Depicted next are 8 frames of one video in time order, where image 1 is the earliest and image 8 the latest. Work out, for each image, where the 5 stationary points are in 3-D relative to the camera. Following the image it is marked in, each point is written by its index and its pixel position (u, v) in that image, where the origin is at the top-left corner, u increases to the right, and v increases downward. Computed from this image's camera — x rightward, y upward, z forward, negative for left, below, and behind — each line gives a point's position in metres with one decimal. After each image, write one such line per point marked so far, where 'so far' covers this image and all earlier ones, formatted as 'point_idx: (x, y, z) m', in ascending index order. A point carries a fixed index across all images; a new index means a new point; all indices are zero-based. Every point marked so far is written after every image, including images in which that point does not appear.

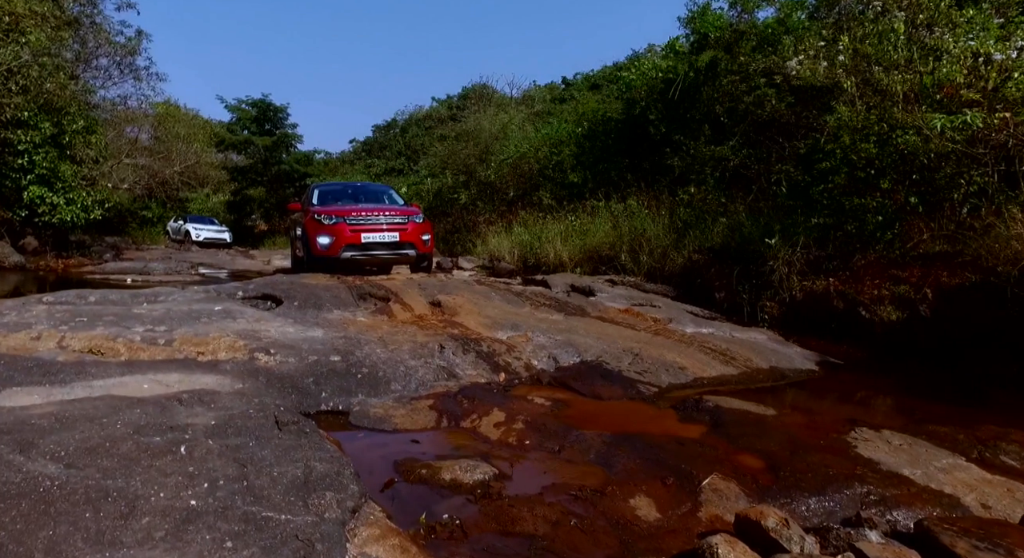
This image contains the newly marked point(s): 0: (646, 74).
0: (+3.2, +4.6, +15.4) m
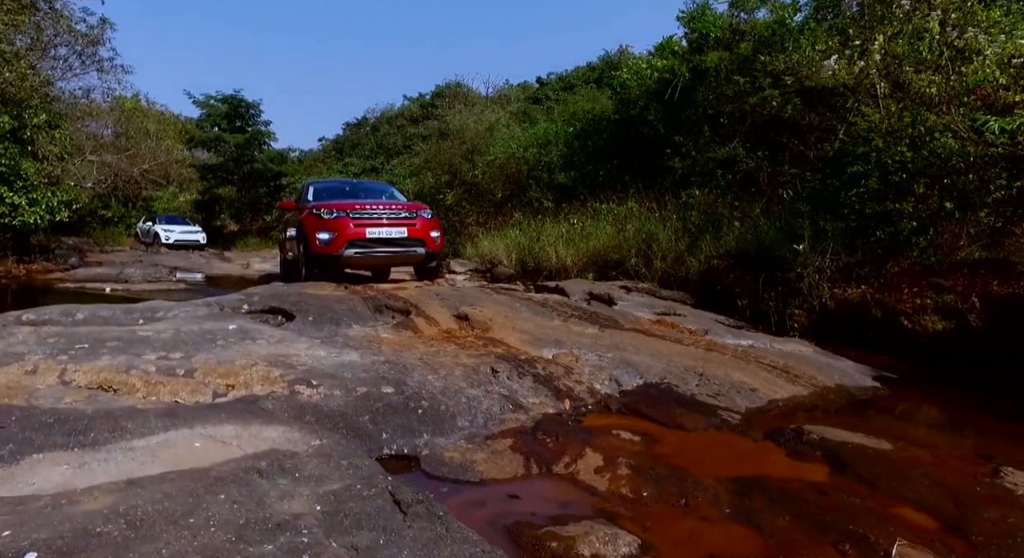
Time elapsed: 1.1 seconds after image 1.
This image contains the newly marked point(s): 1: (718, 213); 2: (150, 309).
0: (+3.0, +4.6, +15.1) m
1: (+3.3, +1.0, +10.5) m
2: (-2.8, -0.2, +5.1) m
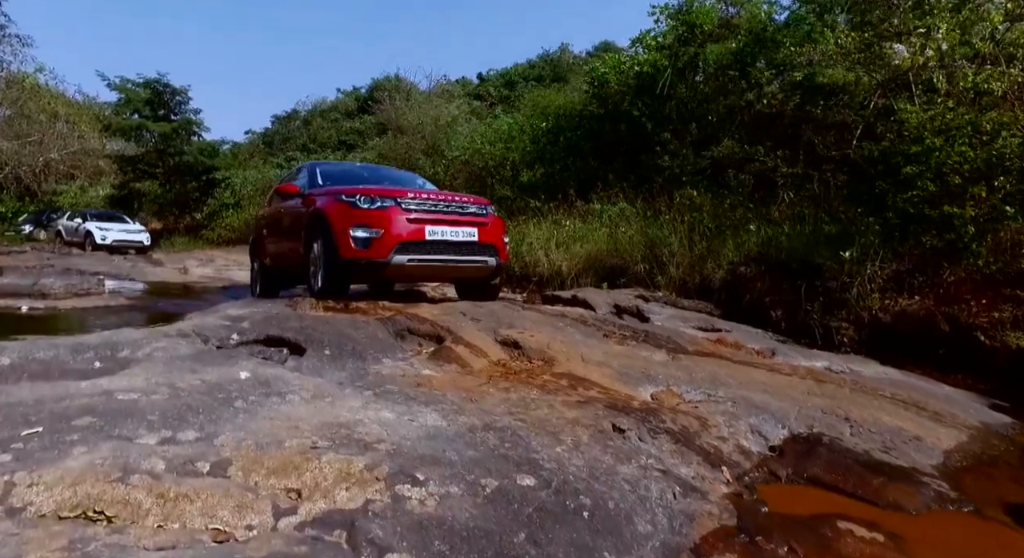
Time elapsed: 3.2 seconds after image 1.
0: (+2.3, +4.5, +14.2) m
1: (+3.2, +0.9, +9.7) m
2: (-2.3, -0.4, +3.7) m
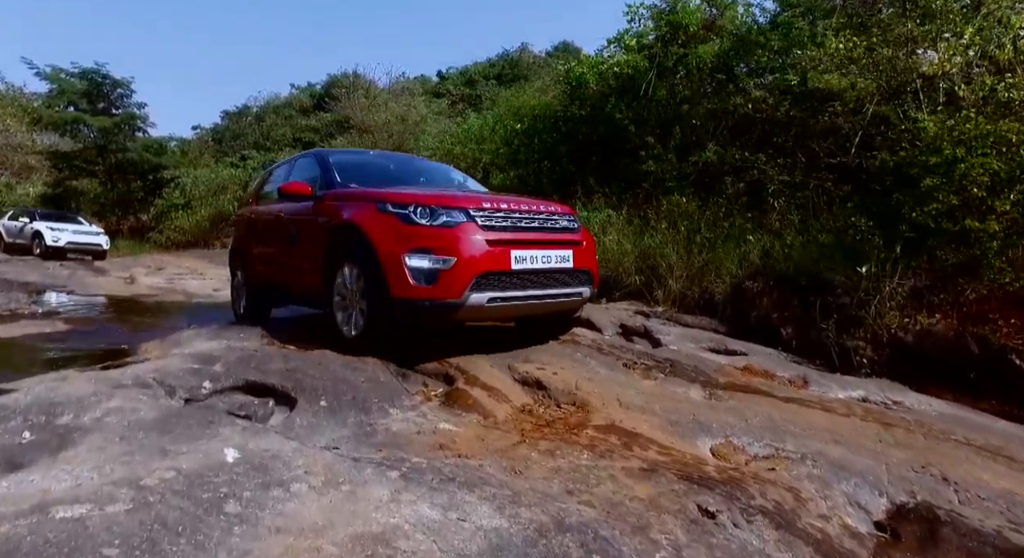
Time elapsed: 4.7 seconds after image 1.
0: (+1.8, +4.3, +13.7) m
1: (+3.0, +0.7, +9.2) m
2: (-2.1, -0.6, +2.9) m
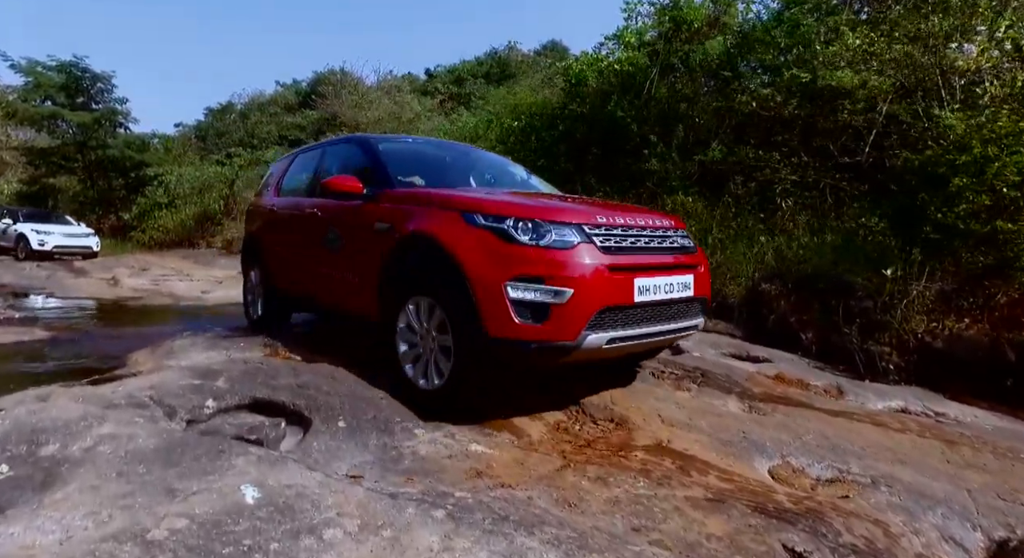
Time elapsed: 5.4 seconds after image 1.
0: (+1.8, +4.3, +13.4) m
1: (+3.1, +0.7, +9.0) m
2: (-1.9, -0.6, +2.5) m
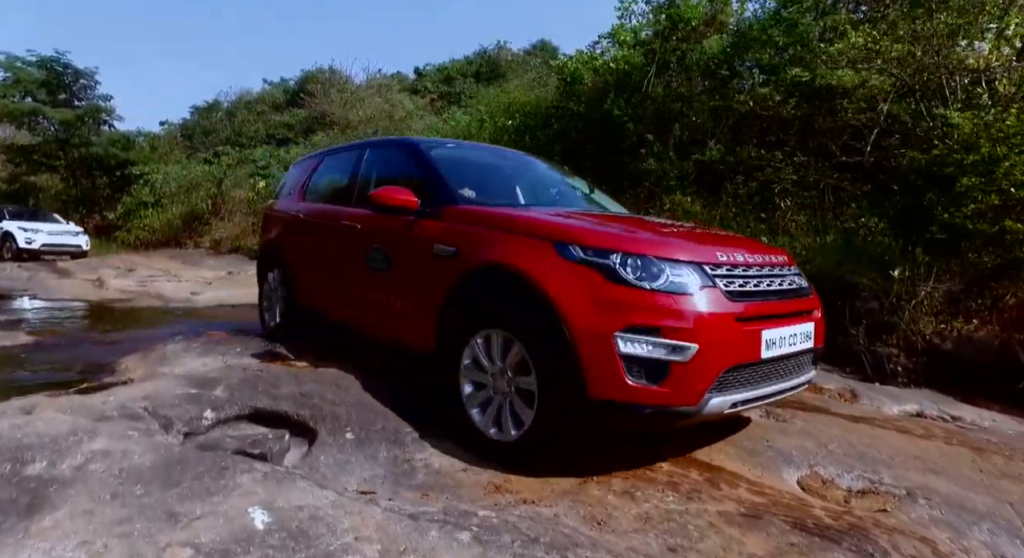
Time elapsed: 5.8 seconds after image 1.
0: (+1.6, +4.3, +13.3) m
1: (+3.1, +0.7, +8.9) m
2: (-1.8, -0.6, +2.3) m
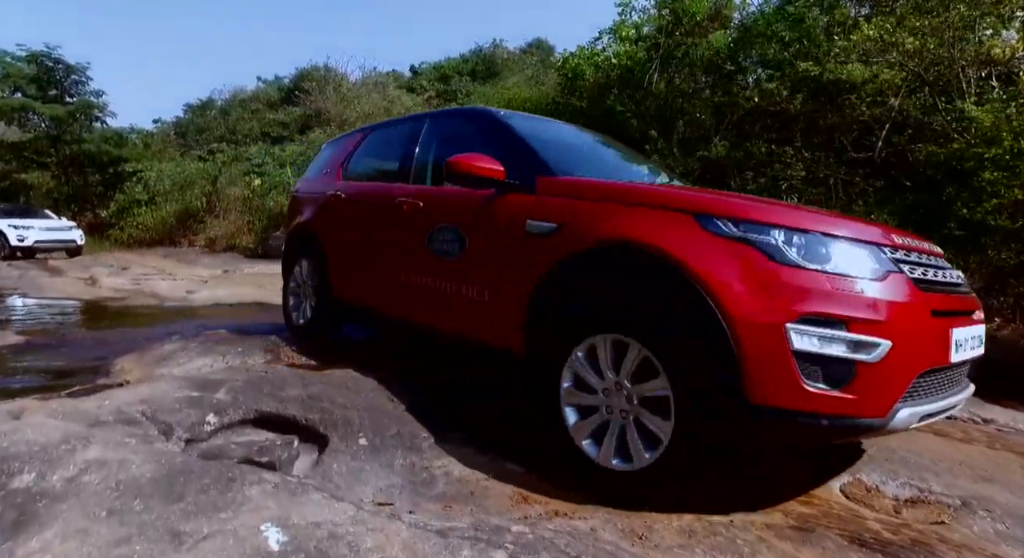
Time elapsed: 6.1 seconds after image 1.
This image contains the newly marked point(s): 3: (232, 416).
0: (+1.7, +4.3, +13.1) m
1: (+3.1, +0.7, +8.7) m
2: (-1.7, -0.6, +2.1) m
3: (-1.2, -0.6, +2.9) m
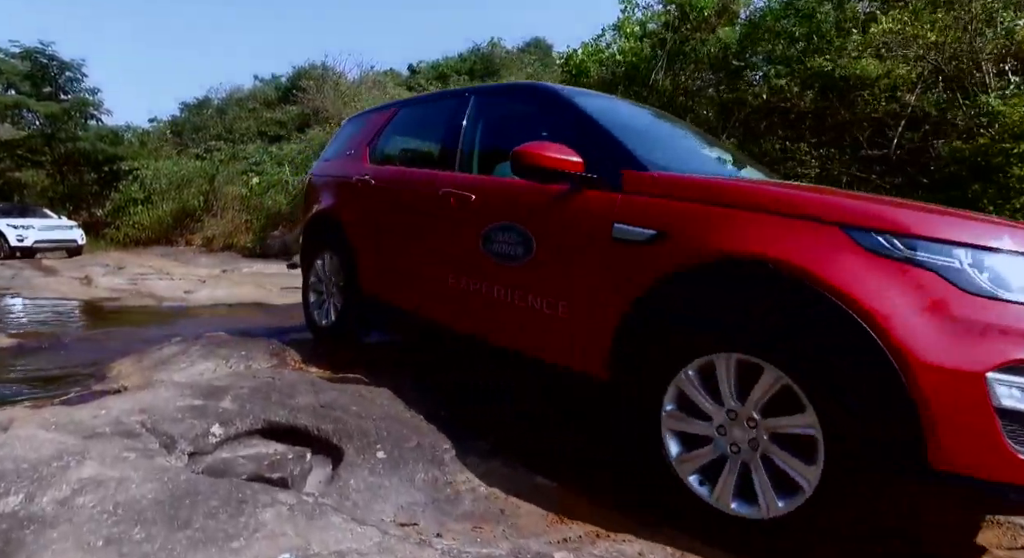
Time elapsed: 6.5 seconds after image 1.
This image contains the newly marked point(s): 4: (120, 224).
0: (+1.7, +4.3, +12.9) m
1: (+3.2, +0.7, +8.5) m
2: (-1.5, -0.6, +1.9) m
3: (-1.1, -0.6, +2.7) m
4: (-11.0, +1.5, +18.4) m
